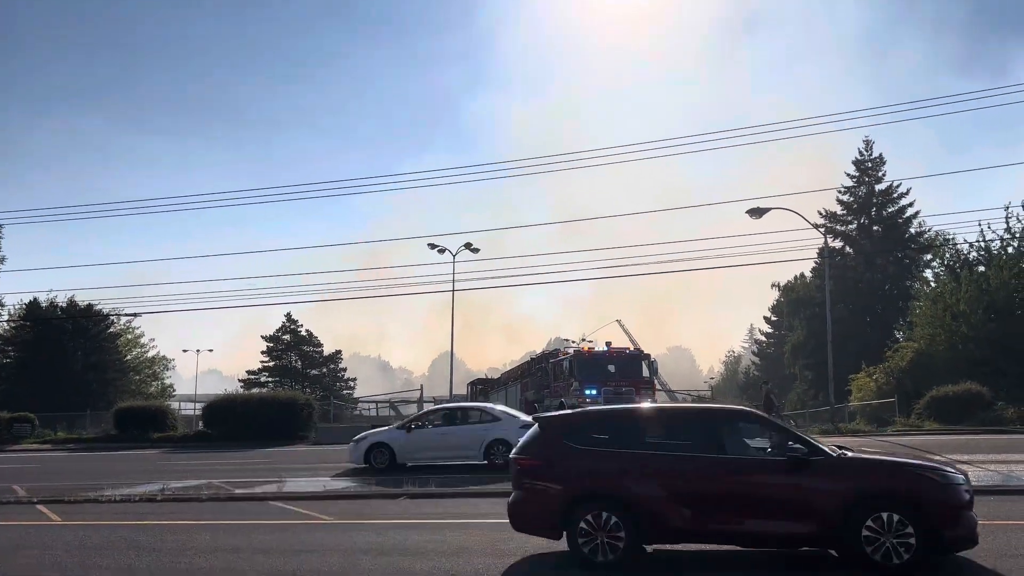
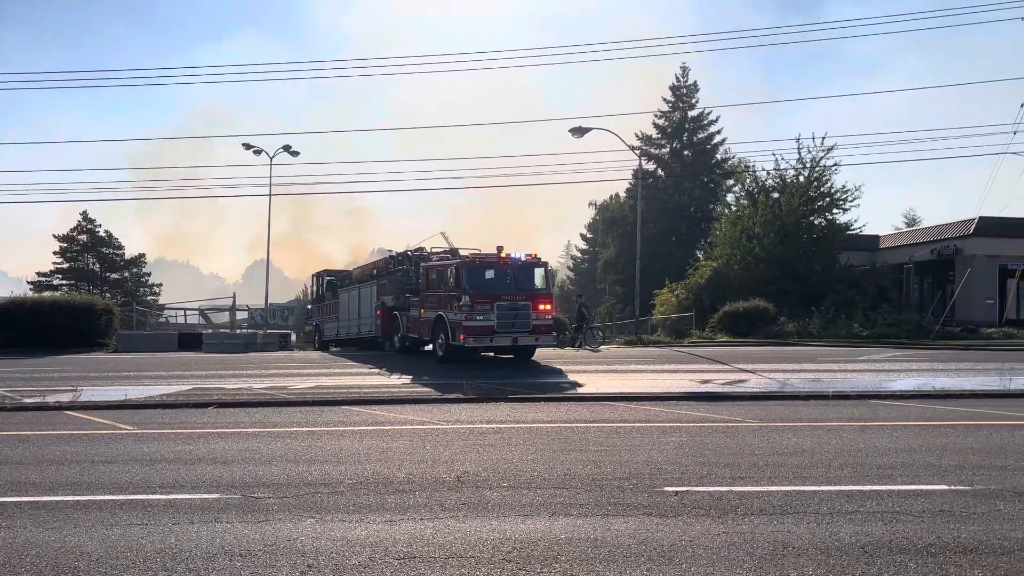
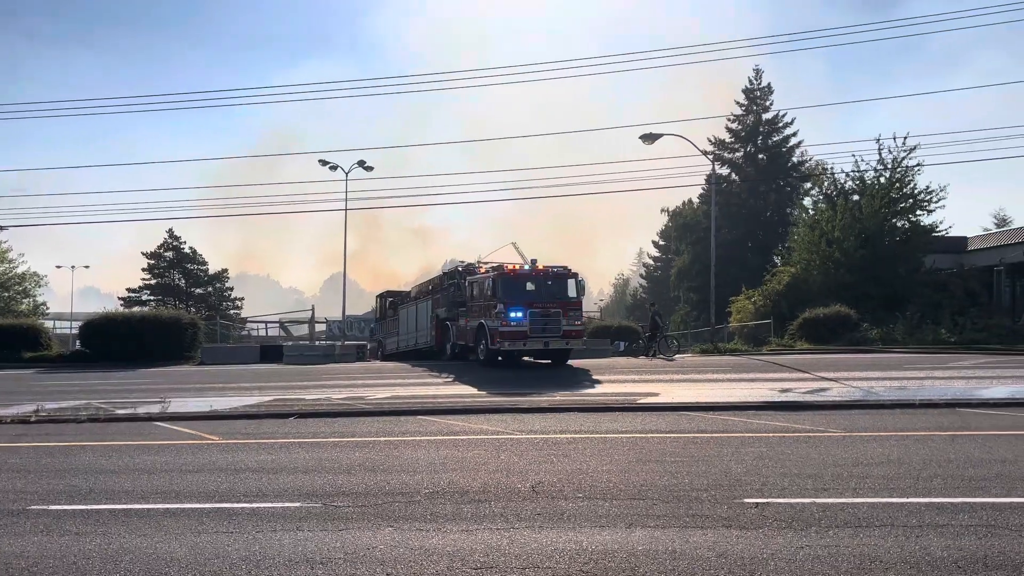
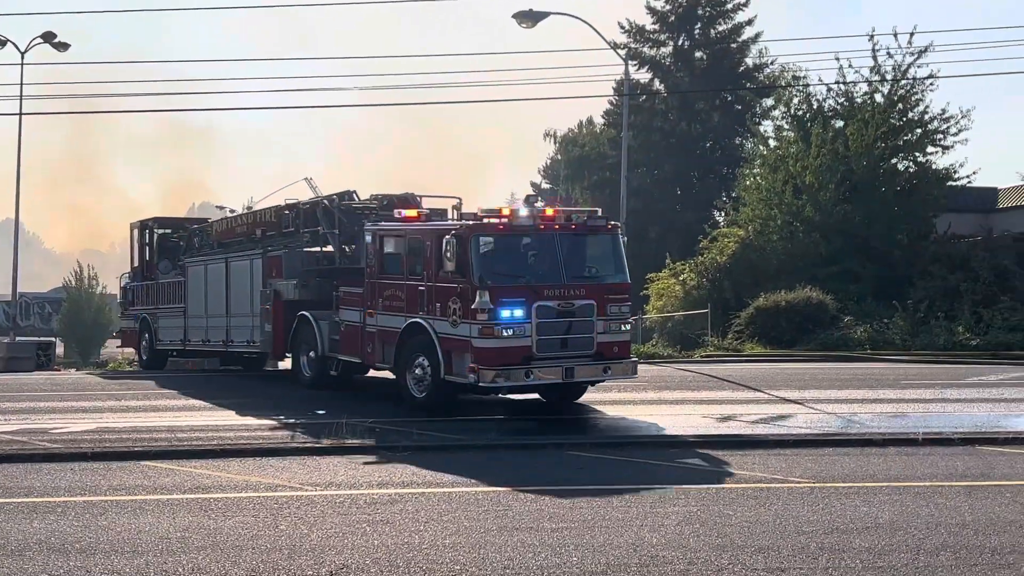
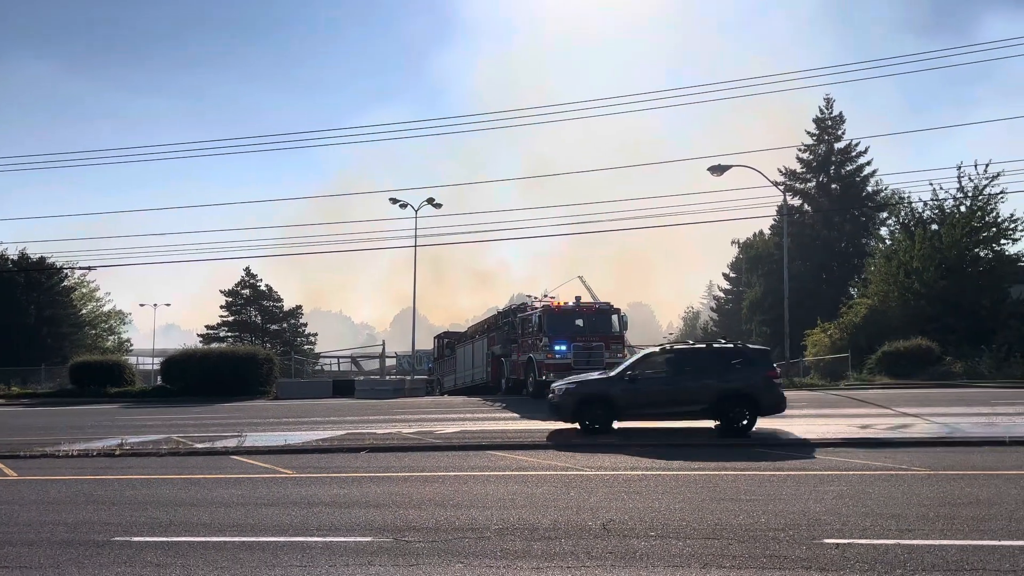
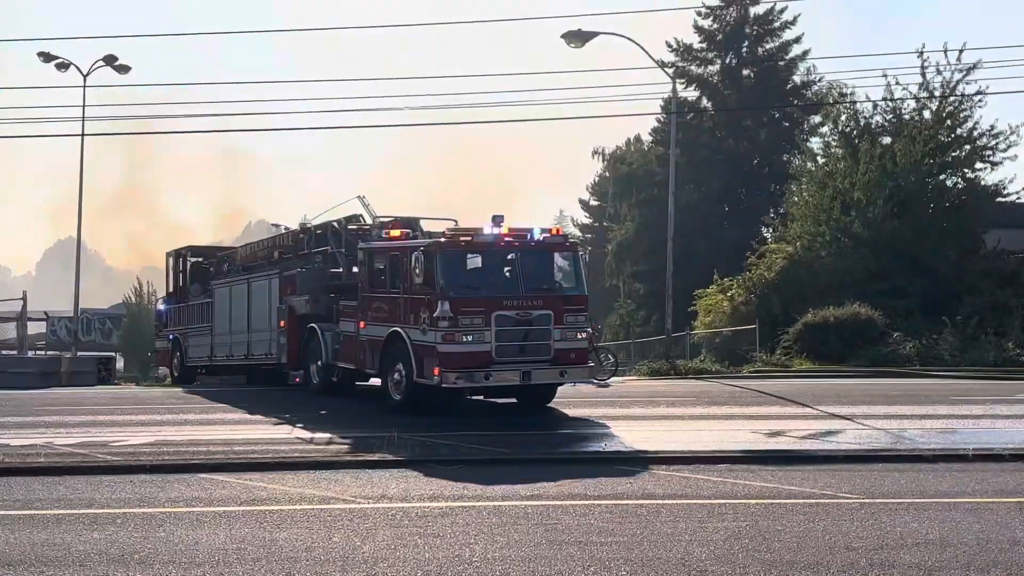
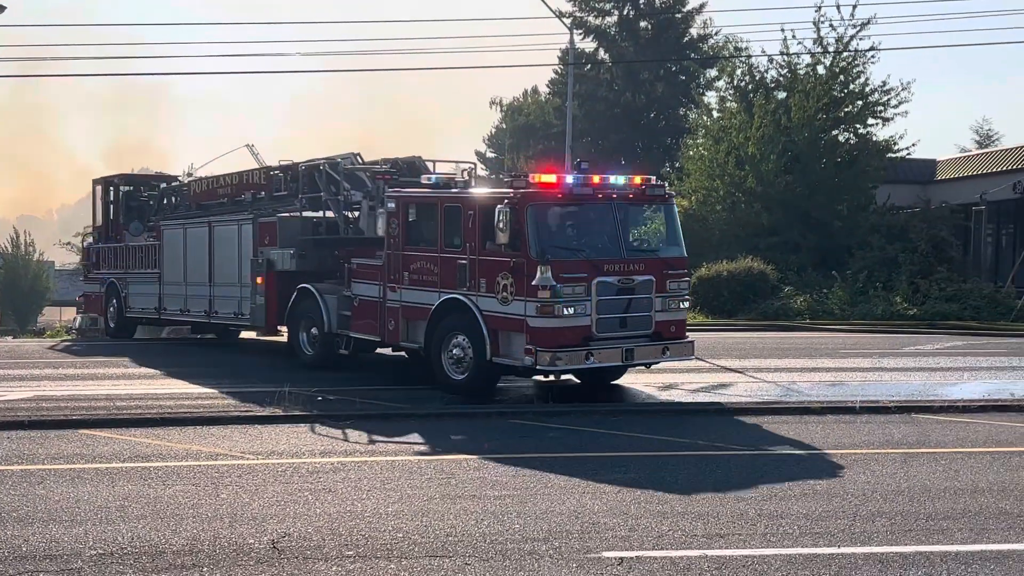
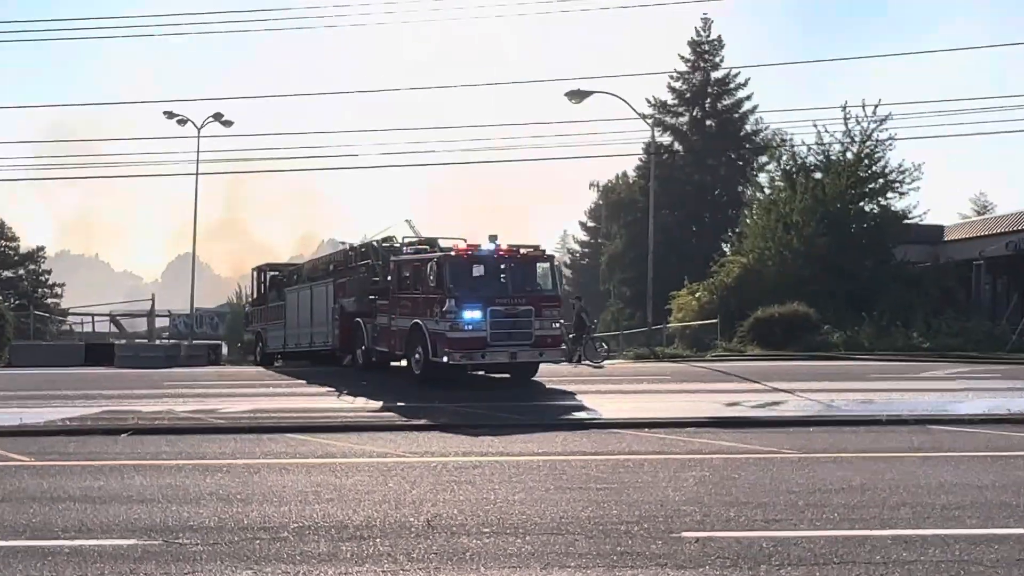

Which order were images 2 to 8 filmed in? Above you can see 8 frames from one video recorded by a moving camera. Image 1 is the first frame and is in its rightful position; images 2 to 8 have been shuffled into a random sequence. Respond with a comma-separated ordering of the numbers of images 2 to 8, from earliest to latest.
5, 3, 2, 8, 6, 4, 7
